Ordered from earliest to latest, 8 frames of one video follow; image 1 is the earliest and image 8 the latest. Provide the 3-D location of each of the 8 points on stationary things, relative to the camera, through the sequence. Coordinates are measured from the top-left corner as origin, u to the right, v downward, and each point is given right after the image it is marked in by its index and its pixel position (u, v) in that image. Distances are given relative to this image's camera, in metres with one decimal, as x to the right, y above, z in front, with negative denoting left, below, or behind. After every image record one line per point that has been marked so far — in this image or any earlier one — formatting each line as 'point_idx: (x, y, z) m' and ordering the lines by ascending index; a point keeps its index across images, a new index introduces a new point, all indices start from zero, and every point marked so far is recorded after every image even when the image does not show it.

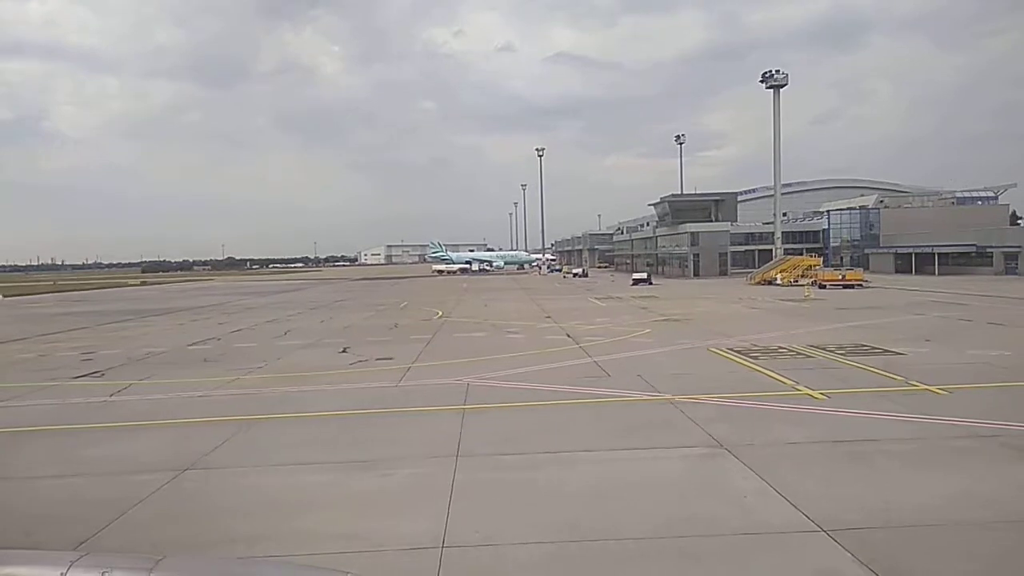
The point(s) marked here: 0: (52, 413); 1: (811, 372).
0: (-9.8, -2.7, +15.5) m
1: (+6.9, -2.0, +16.9) m
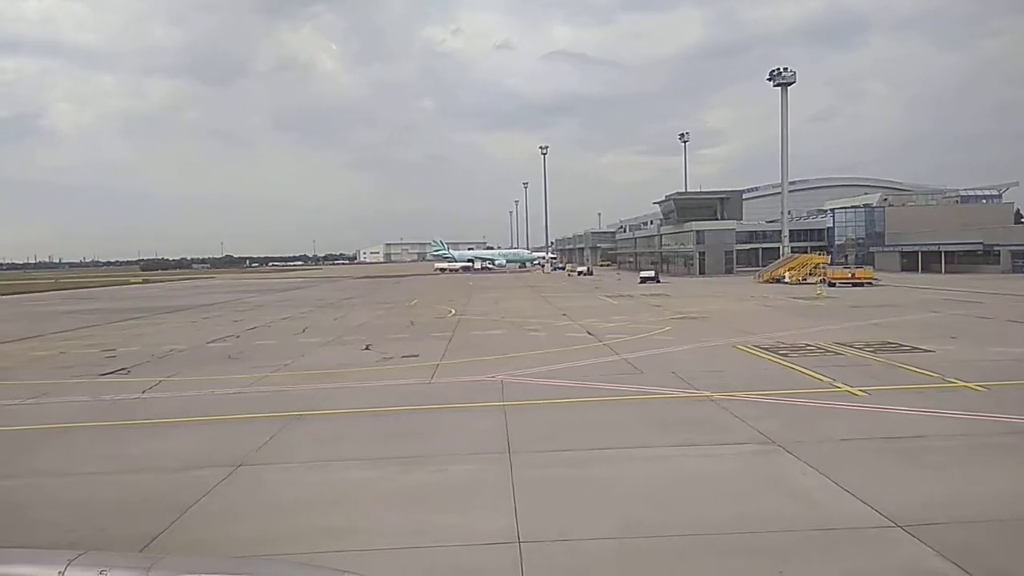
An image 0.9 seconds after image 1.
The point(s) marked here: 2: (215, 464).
0: (-9.1, -2.6, +15.5) m
1: (+7.7, -1.9, +16.9) m
2: (-4.3, -2.6, +10.9) m
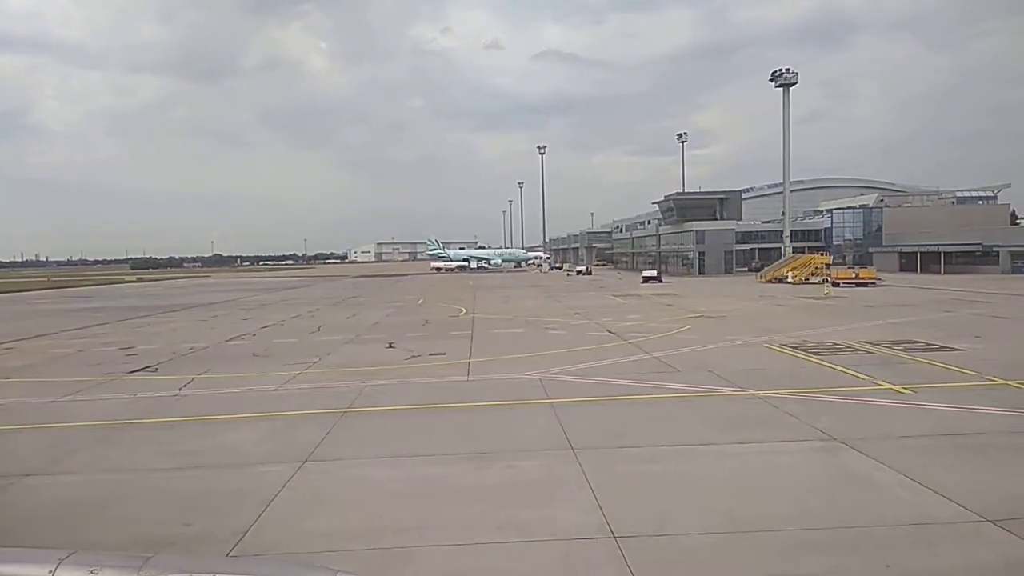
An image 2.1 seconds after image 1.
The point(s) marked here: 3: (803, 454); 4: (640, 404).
0: (-8.2, -2.5, +15.4) m
1: (+8.6, -1.9, +17.0) m
2: (-3.4, -2.5, +10.8) m
3: (+4.1, -2.3, +10.3) m
4: (+2.4, -2.2, +13.5) m
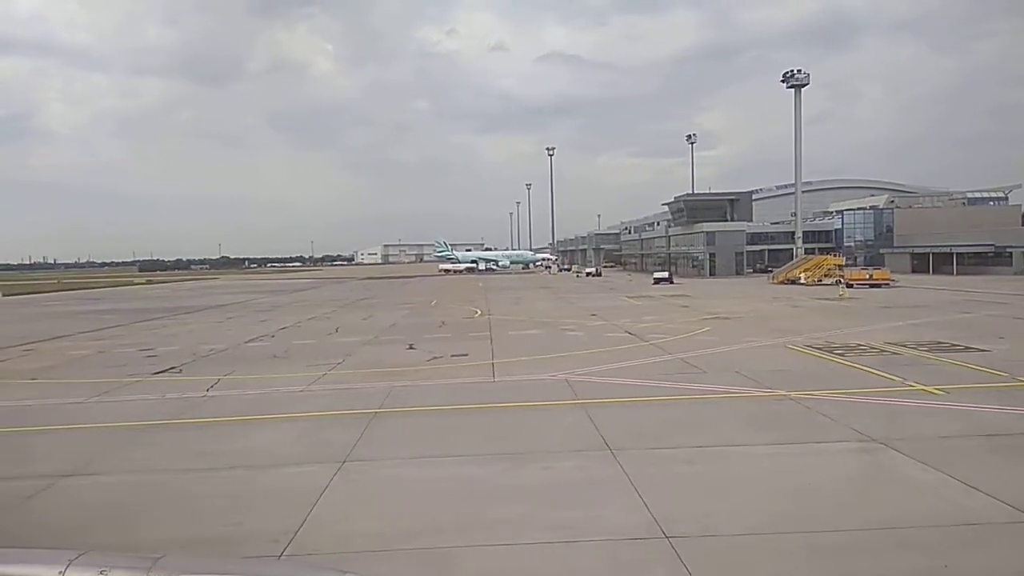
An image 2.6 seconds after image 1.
0: (-7.6, -2.6, +15.5) m
1: (+9.2, -1.9, +17.0) m
2: (-2.9, -2.6, +10.9) m
3: (+4.6, -2.3, +10.3) m
4: (+2.9, -2.2, +13.5) m
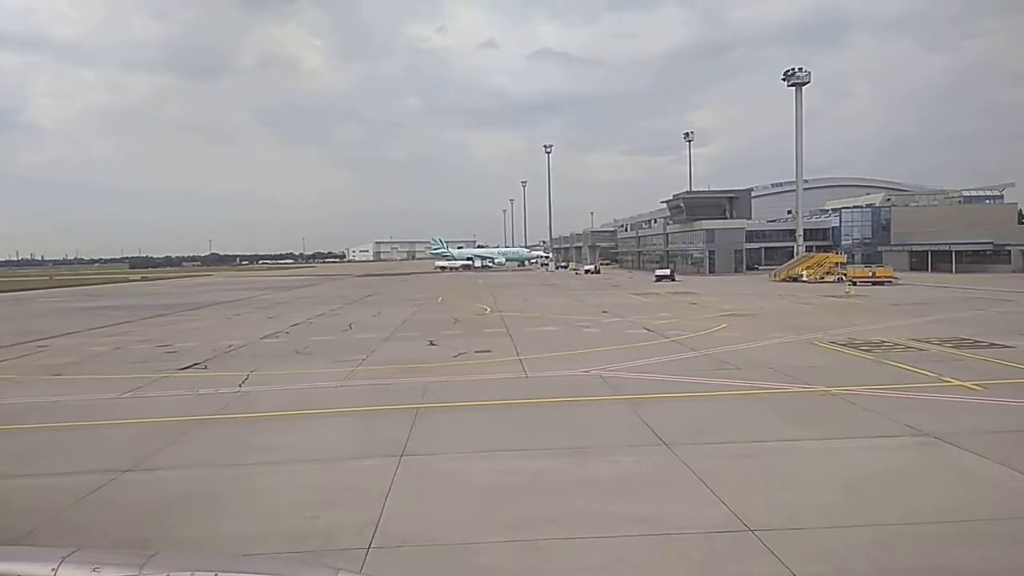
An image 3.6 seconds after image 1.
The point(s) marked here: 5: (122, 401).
0: (-6.8, -2.5, +15.5) m
1: (+10.0, -1.8, +17.1) m
2: (-2.0, -2.5, +10.9) m
3: (+5.5, -2.3, +10.3) m
4: (+3.7, -2.1, +13.5) m
5: (-8.6, -2.5, +16.2) m
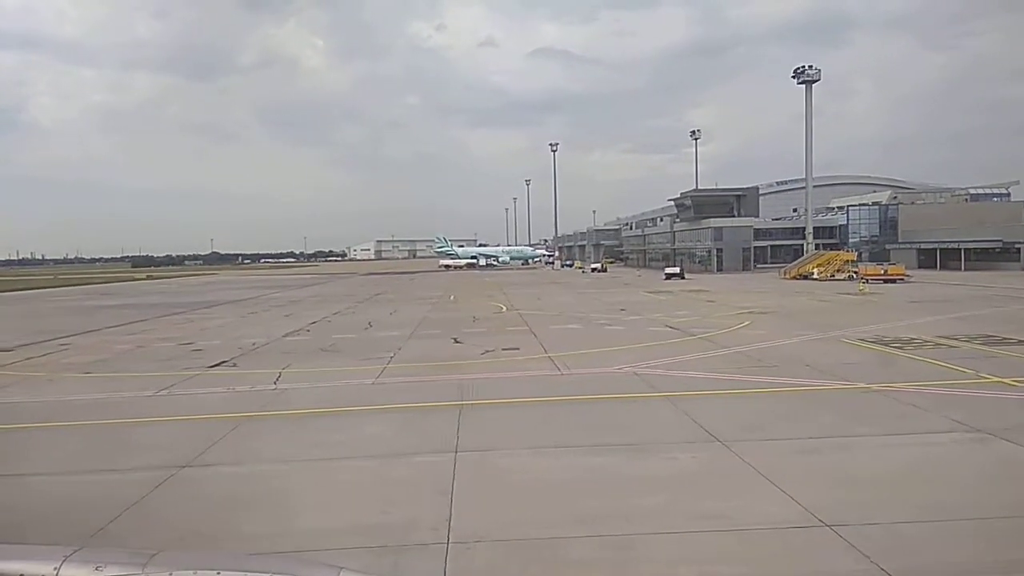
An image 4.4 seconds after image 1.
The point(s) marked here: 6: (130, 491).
0: (-6.0, -2.4, +15.5) m
1: (+10.8, -1.7, +17.1) m
2: (-1.2, -2.4, +10.9) m
3: (+6.3, -2.2, +10.3) m
4: (+4.5, -2.0, +13.5) m
5: (-7.8, -2.5, +16.2) m
6: (-5.1, -2.7, +9.7) m
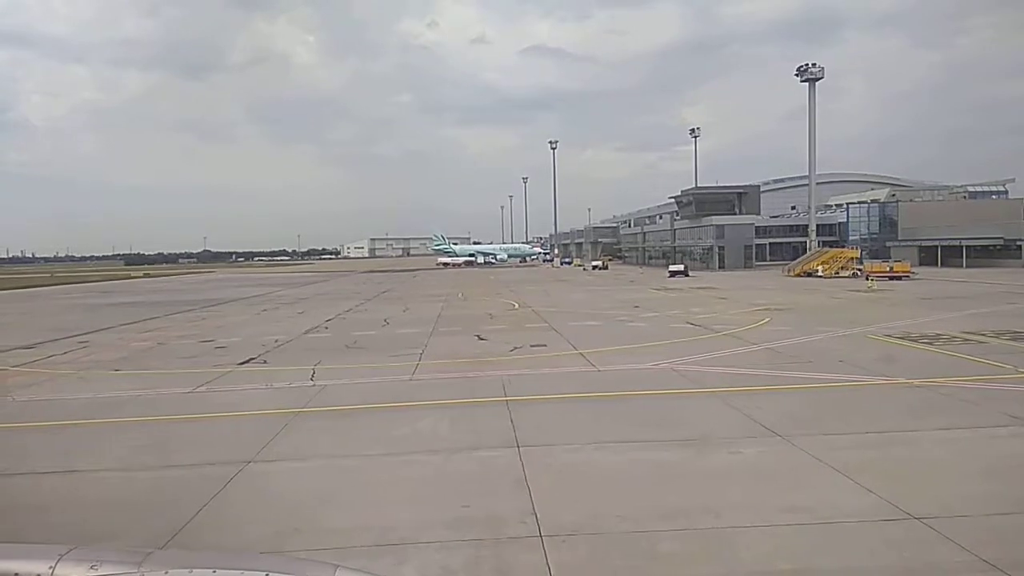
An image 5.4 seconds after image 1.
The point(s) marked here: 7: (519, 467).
0: (-5.1, -2.3, +15.5) m
1: (+11.6, -1.6, +17.2) m
2: (-0.3, -2.4, +10.9) m
3: (+7.2, -2.1, +10.4) m
4: (+5.4, -1.9, +13.6) m
5: (-7.0, -2.4, +16.2) m
6: (-4.2, -2.6, +9.7) m
7: (0.0, -2.4, +9.7) m
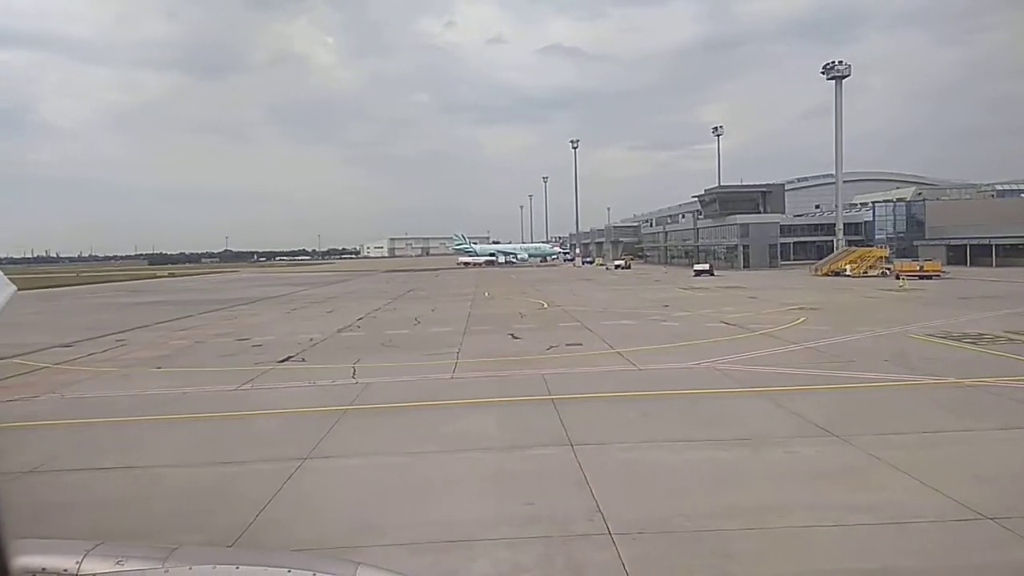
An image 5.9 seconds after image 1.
0: (-4.2, -2.3, +15.7) m
1: (+12.6, -1.6, +16.9) m
2: (+0.4, -2.3, +11.0) m
3: (+7.9, -2.1, +10.3) m
4: (+6.3, -1.9, +13.5) m
5: (-6.0, -2.4, +16.4) m
6: (-3.4, -2.6, +9.8) m
7: (+0.8, -2.4, +9.8) m
